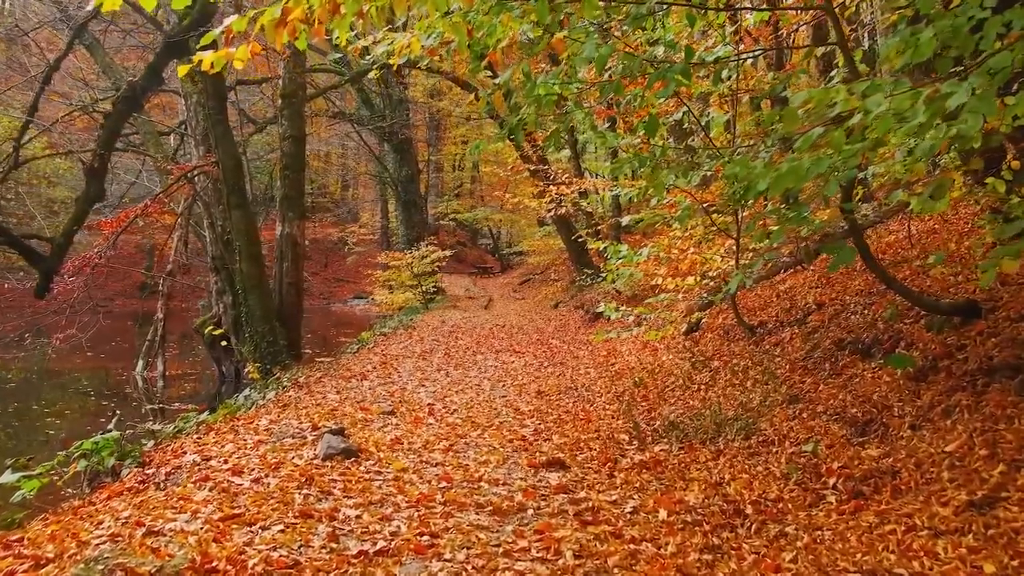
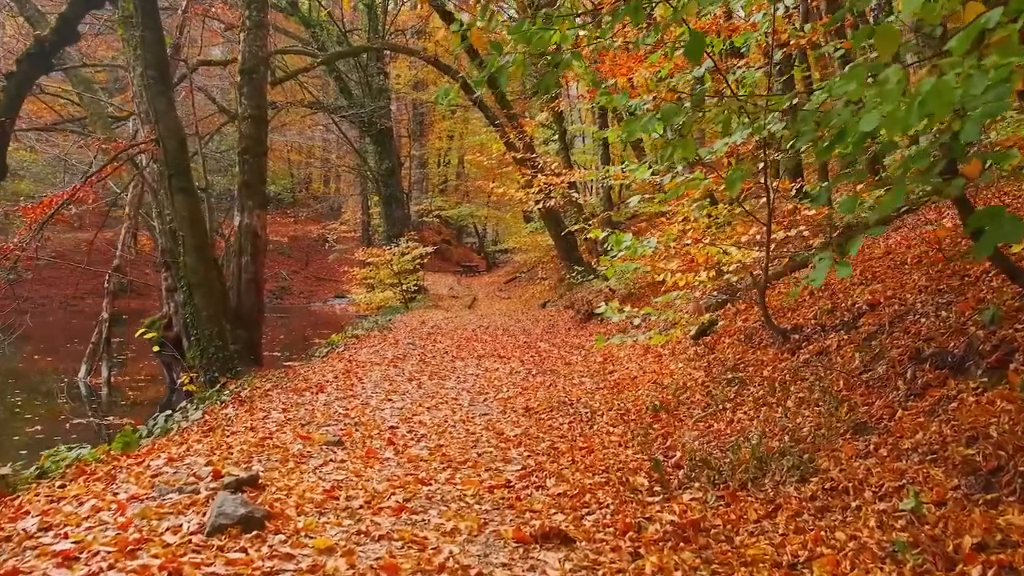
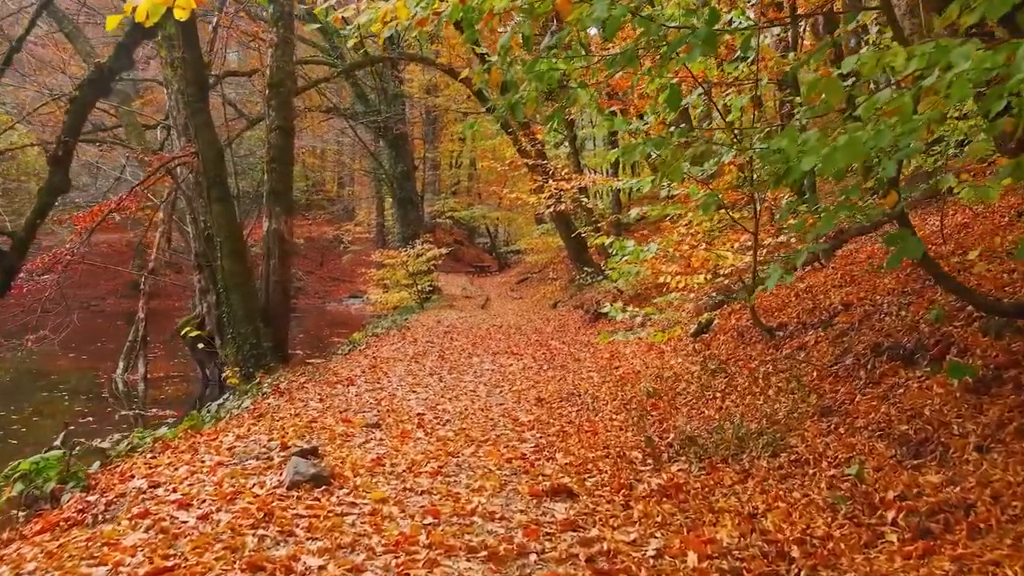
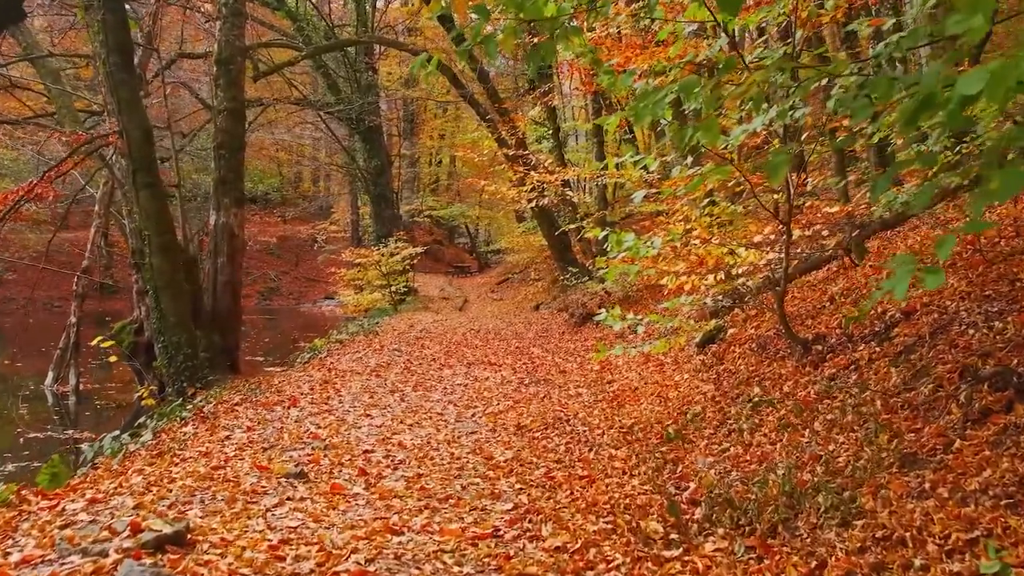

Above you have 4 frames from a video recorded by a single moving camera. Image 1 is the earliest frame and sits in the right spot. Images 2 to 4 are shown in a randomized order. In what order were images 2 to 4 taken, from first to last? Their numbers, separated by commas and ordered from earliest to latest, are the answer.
3, 2, 4
